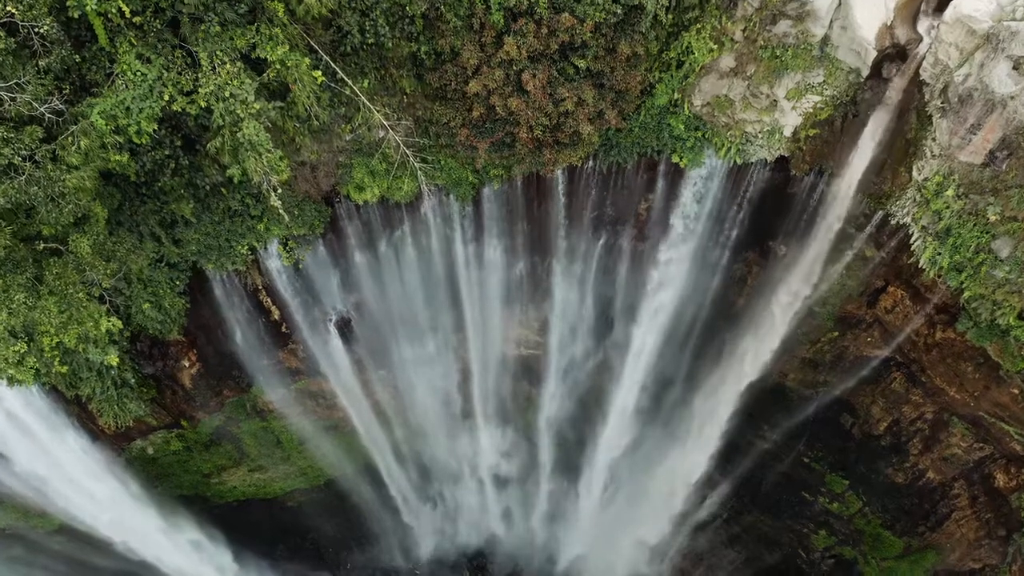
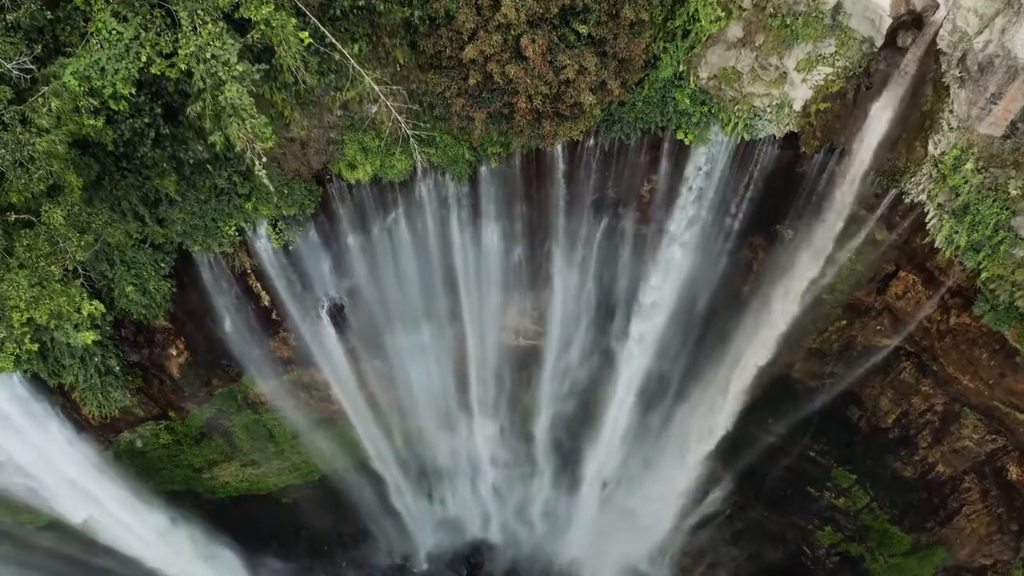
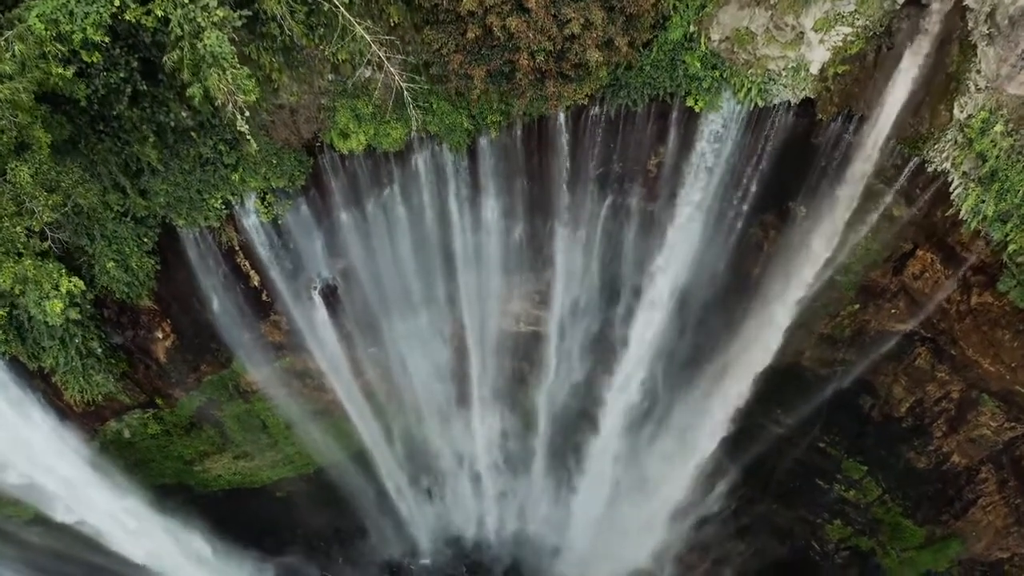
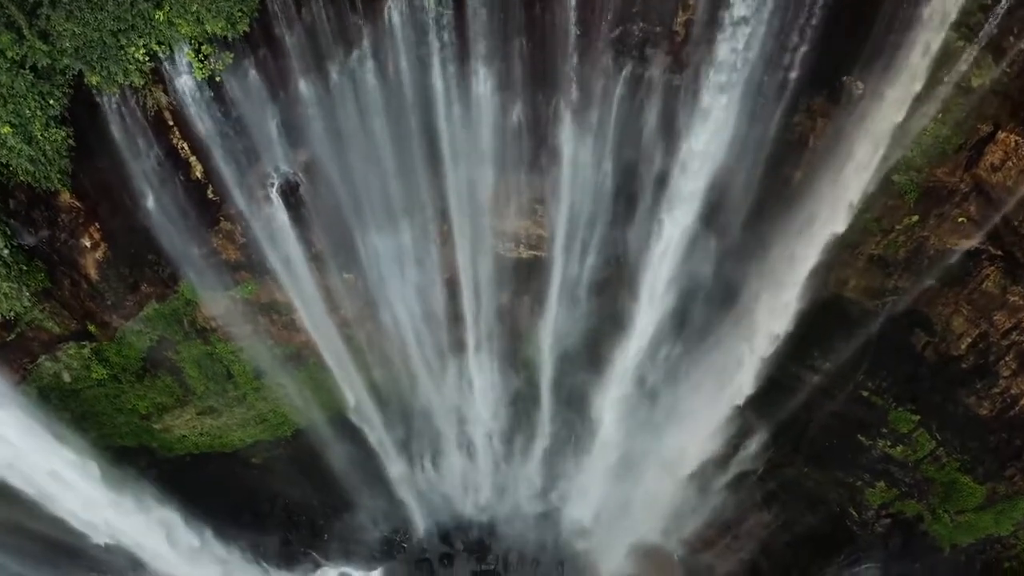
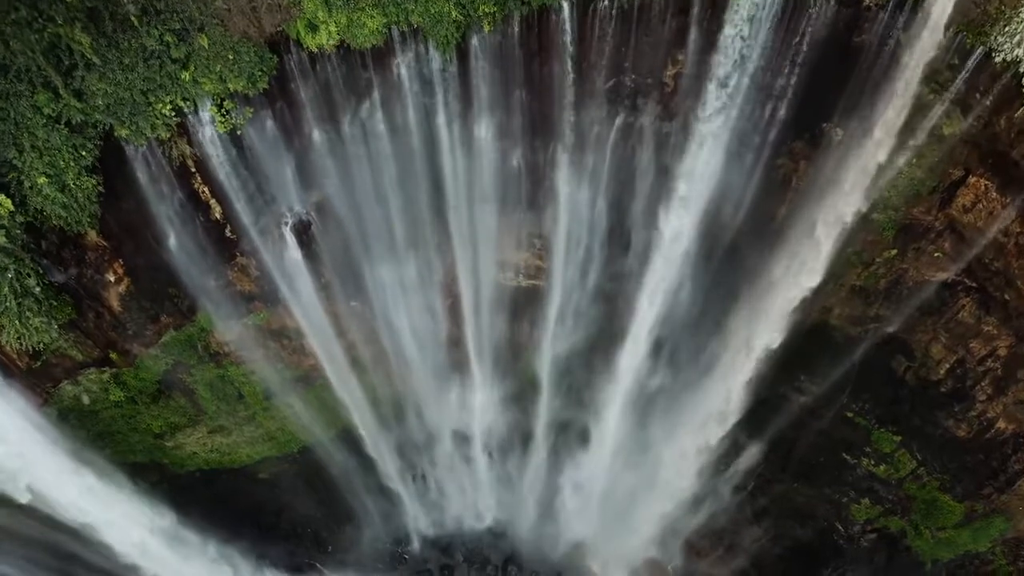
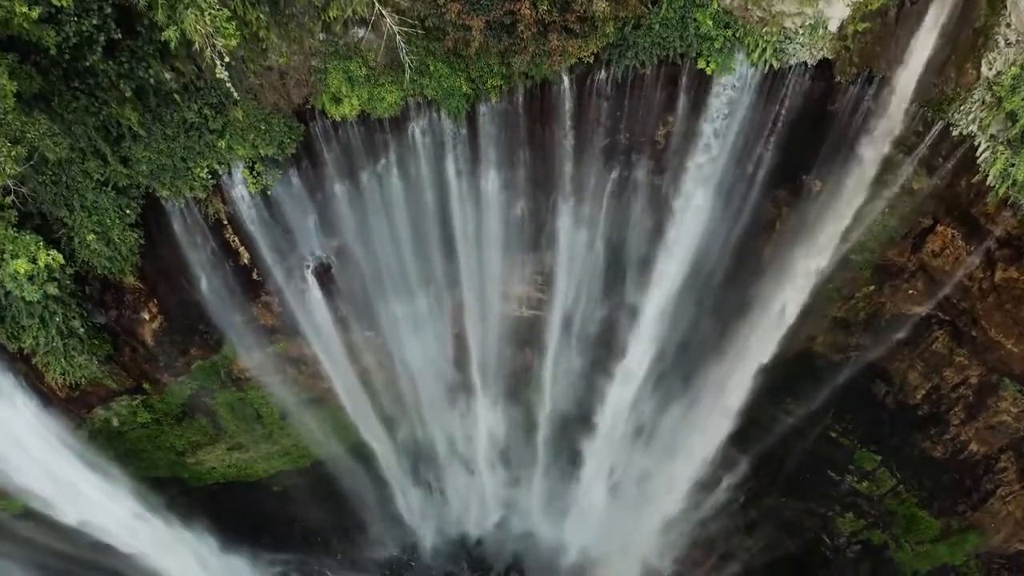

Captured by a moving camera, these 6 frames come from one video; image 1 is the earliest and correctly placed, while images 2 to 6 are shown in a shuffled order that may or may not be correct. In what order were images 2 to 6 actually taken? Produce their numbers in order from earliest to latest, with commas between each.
2, 3, 6, 5, 4
